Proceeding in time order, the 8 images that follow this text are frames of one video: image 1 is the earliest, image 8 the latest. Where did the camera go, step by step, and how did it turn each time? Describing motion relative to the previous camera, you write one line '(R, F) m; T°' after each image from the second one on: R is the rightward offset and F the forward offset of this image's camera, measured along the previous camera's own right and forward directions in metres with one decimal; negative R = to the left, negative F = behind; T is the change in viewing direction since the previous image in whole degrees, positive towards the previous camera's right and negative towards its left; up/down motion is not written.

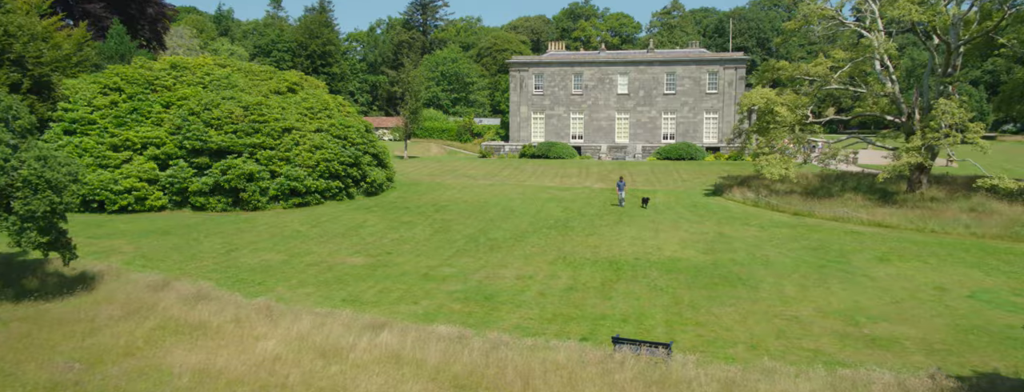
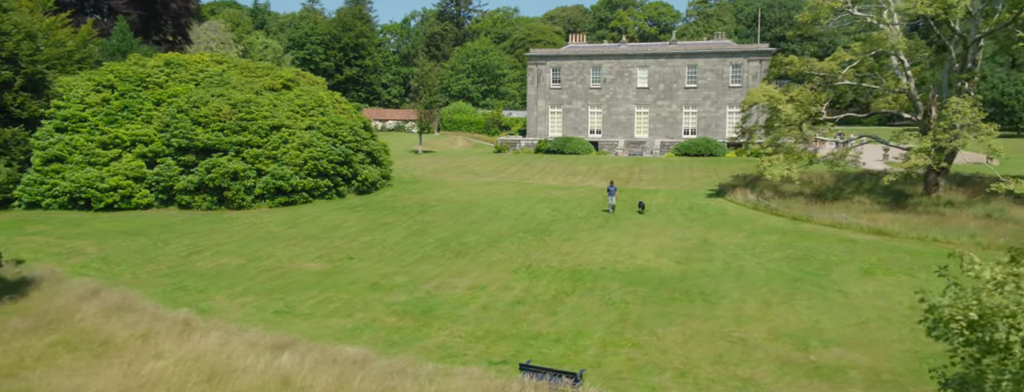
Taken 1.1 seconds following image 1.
(+1.8, +0.6) m; -3°
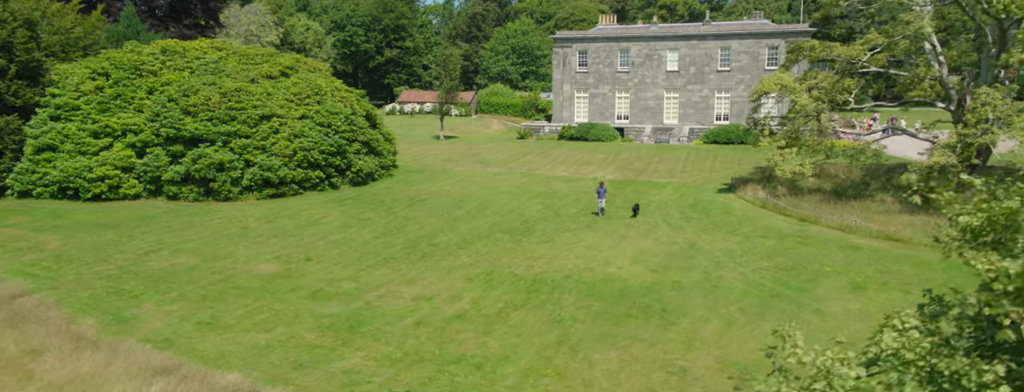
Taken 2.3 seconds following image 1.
(+1.9, +1.1) m; -3°
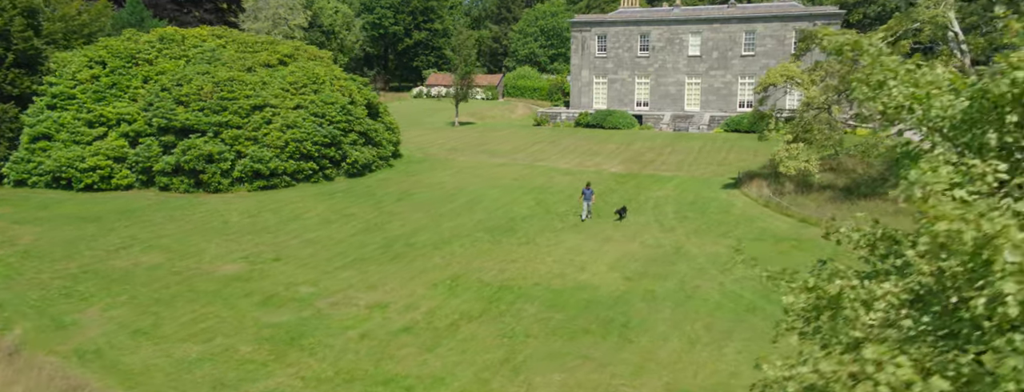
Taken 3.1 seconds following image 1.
(+1.4, +0.7) m; -2°
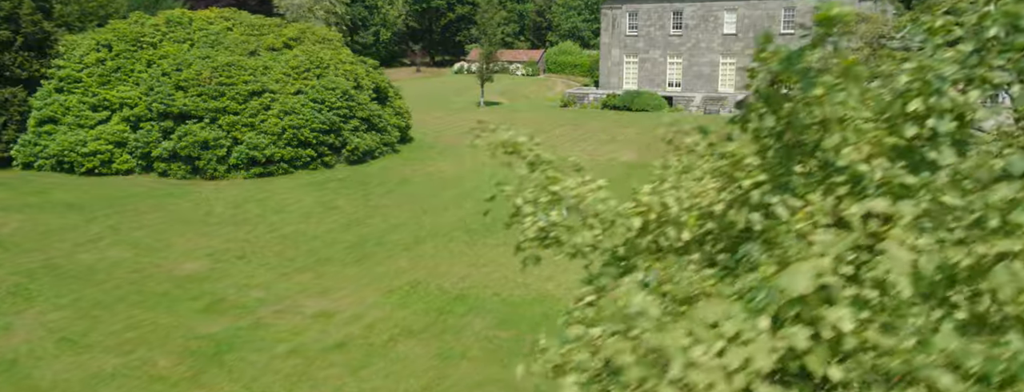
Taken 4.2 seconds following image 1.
(+1.8, +0.9) m; -4°
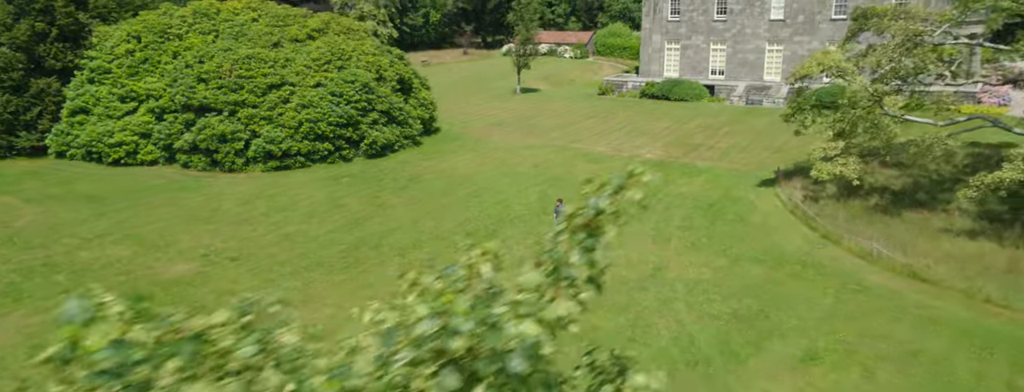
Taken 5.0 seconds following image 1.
(+1.3, +0.6) m; -4°
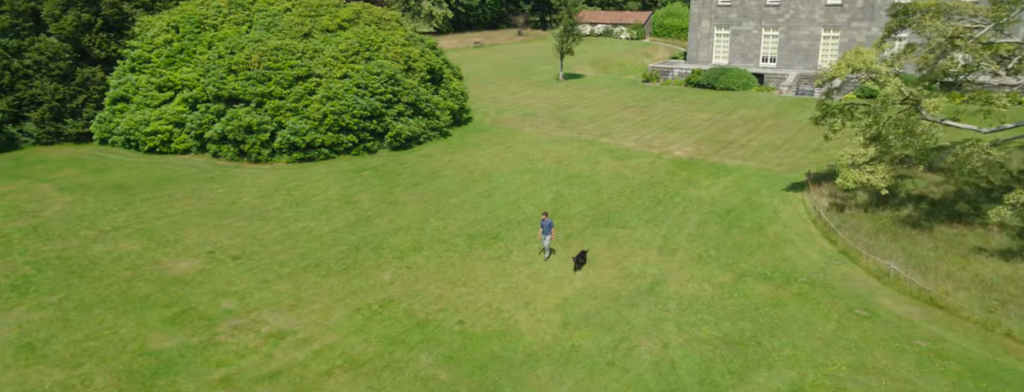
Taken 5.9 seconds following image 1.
(+1.3, +0.4) m; -5°
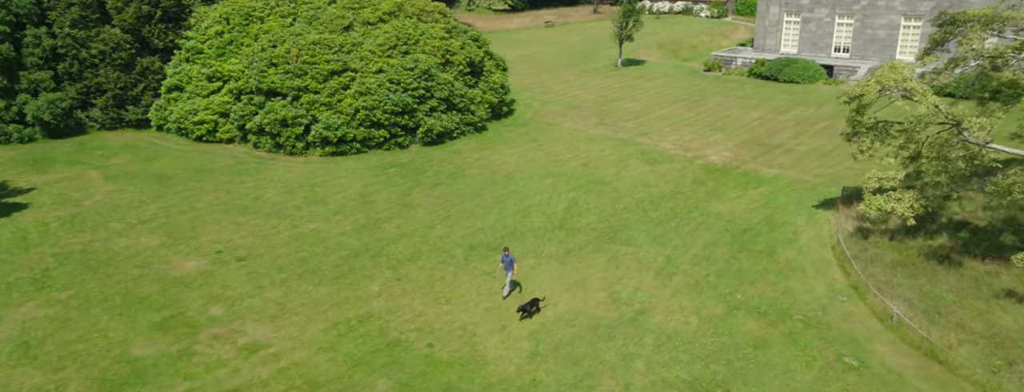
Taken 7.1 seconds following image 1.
(+1.8, +0.3) m; -6°
